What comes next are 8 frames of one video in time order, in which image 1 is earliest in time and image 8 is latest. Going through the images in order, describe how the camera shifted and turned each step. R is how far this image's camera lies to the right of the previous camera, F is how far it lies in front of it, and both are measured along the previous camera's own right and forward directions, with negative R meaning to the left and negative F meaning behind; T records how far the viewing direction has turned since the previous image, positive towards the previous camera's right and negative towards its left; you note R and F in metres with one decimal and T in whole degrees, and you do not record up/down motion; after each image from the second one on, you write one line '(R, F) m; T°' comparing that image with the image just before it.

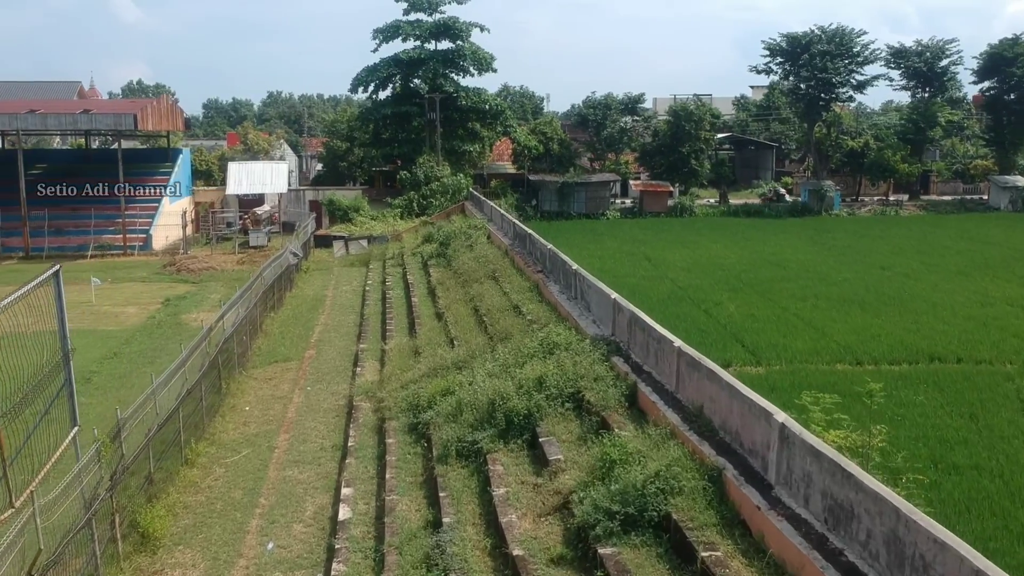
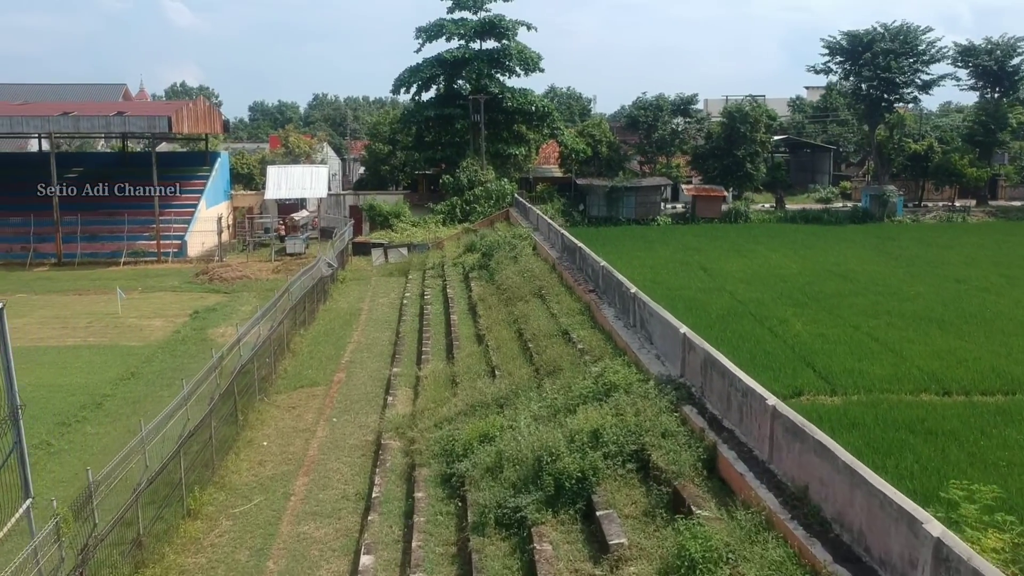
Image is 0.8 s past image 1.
(0.0, +1.3) m; -3°
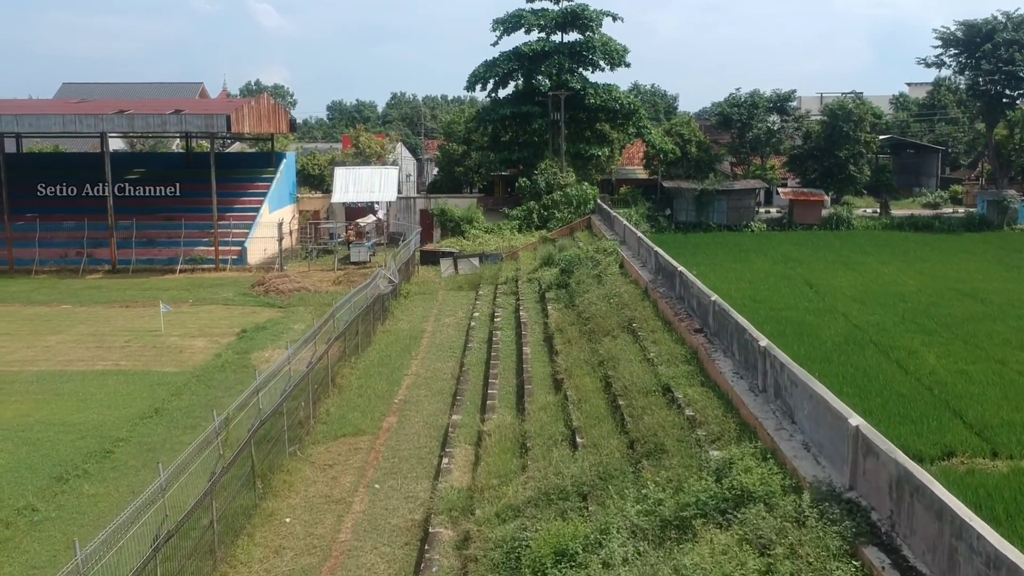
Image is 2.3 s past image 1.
(-0.1, +2.2) m; -5°
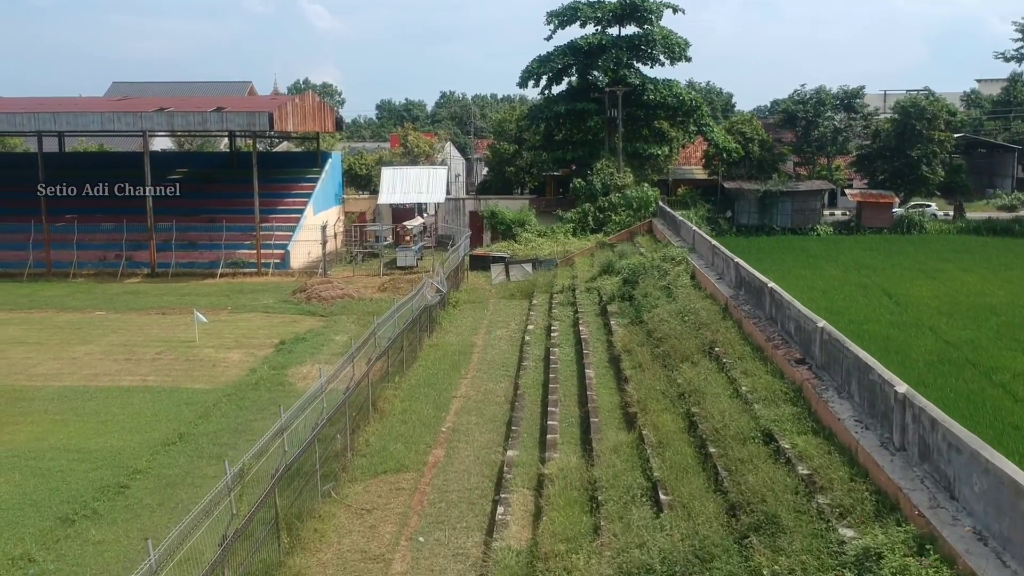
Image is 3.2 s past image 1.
(-0.2, +1.3) m; -3°
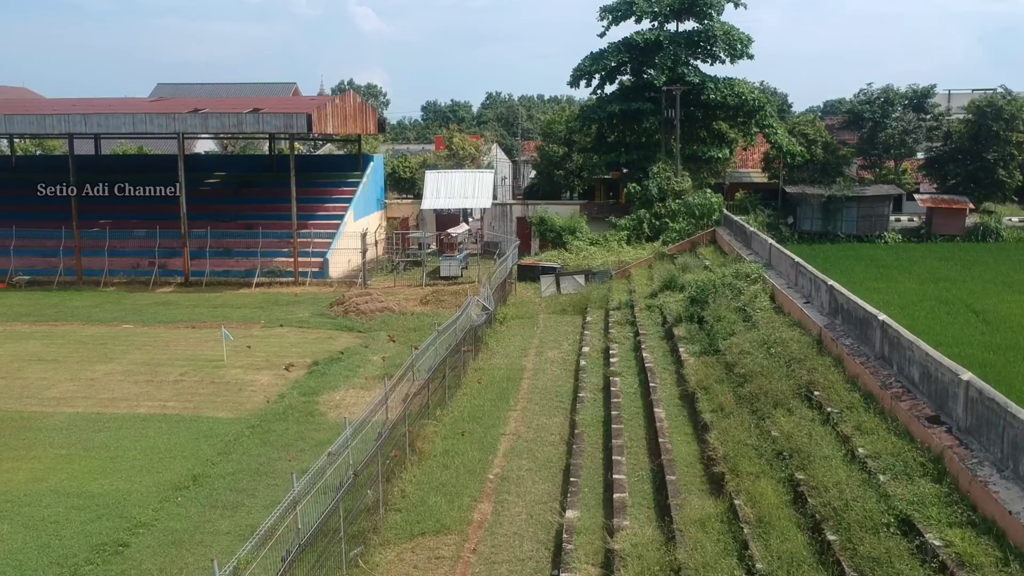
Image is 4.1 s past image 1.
(-0.1, +1.4) m; -3°
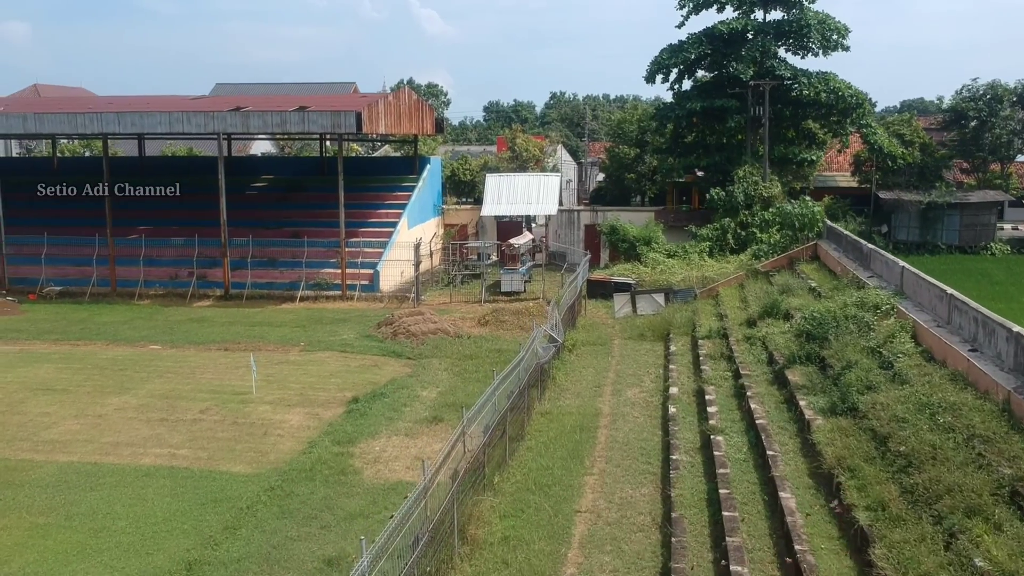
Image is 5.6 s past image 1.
(-0.2, +2.1) m; -4°
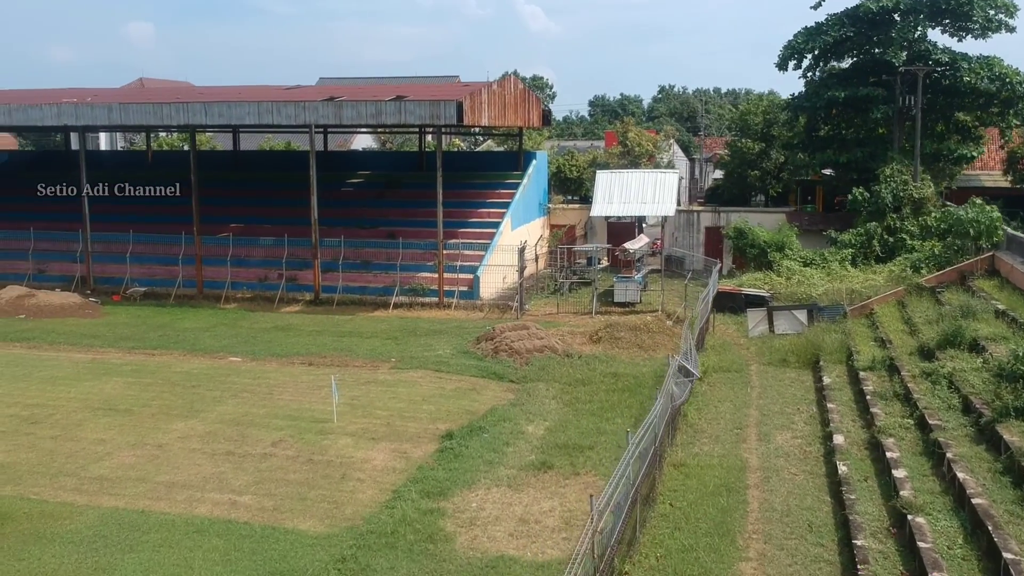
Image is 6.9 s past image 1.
(-0.3, +1.9) m; -6°
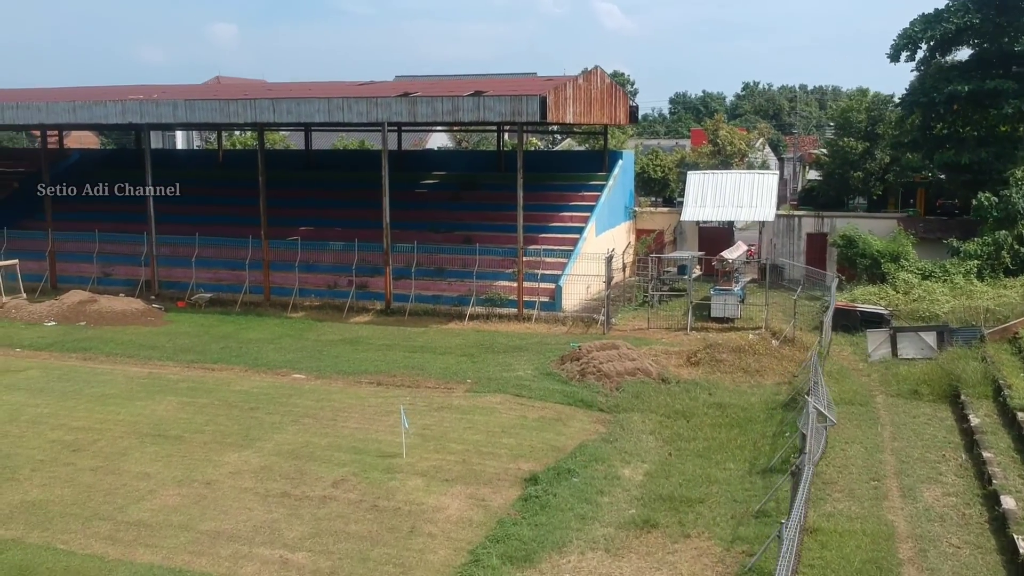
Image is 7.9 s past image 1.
(-0.2, +1.4) m; -4°
